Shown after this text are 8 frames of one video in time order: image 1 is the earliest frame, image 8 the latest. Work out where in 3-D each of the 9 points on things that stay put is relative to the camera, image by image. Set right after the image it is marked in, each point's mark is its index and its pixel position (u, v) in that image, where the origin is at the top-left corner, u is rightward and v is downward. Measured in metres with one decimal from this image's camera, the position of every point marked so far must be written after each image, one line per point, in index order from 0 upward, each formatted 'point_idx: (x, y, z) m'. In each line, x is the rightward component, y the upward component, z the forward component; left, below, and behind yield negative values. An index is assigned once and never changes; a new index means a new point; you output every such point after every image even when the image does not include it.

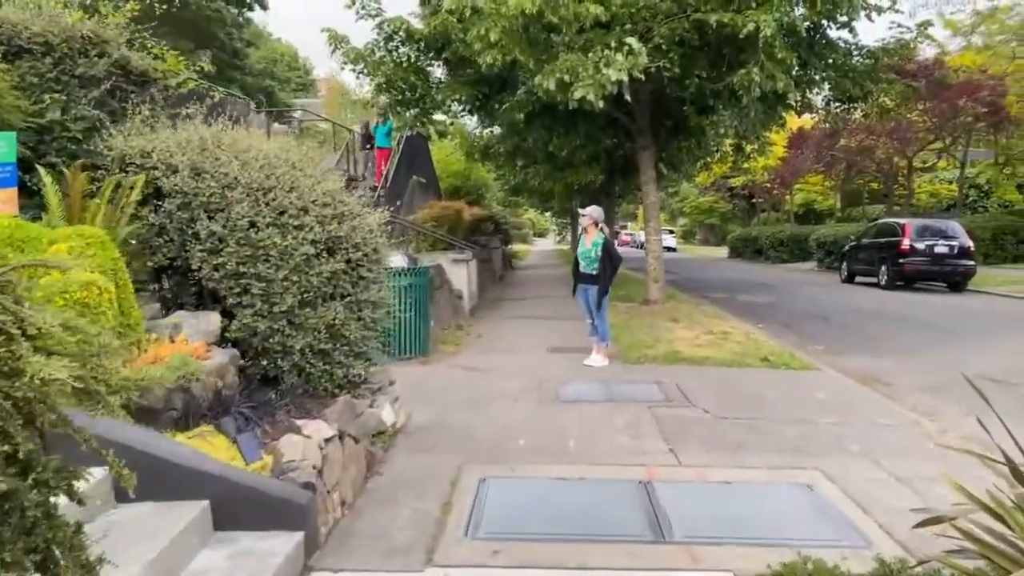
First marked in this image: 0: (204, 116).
0: (-2.3, +1.3, +6.3) m
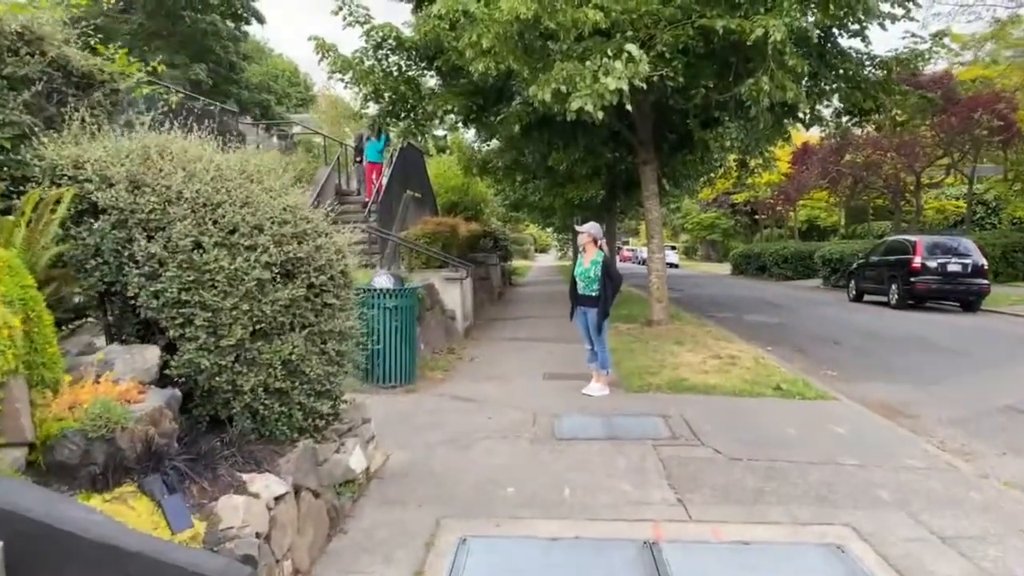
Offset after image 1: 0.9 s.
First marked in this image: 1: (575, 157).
0: (-2.4, +1.1, +5.6) m
1: (+1.2, +2.5, +16.2) m
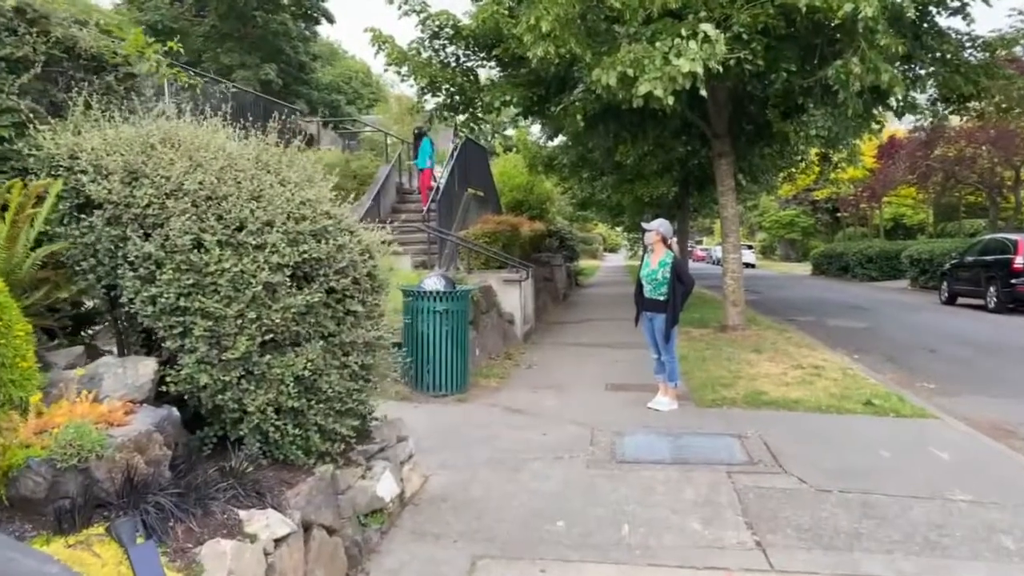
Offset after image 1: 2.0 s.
0: (-2.1, +1.1, +5.1) m
1: (+2.4, +2.5, +15.3) m
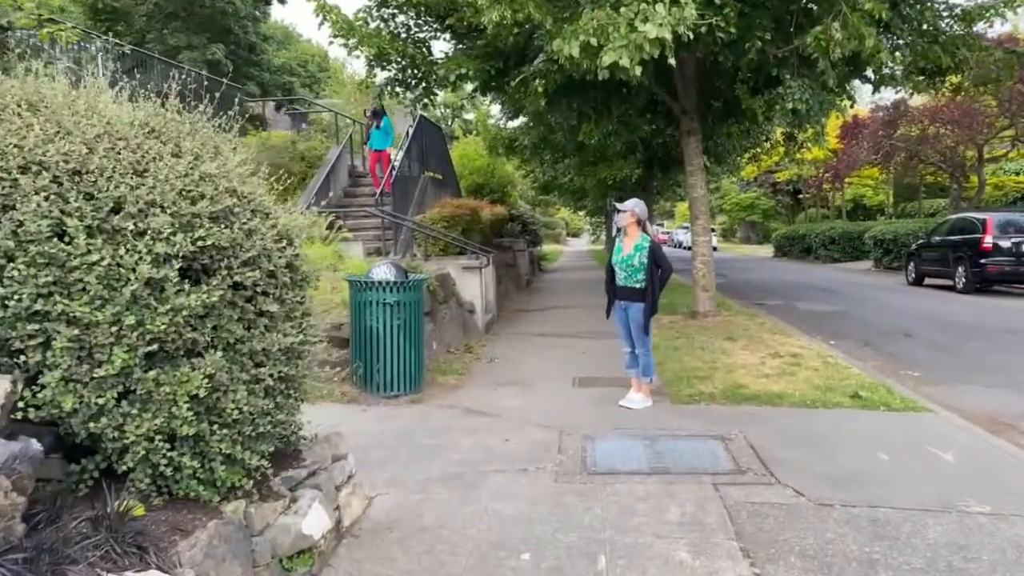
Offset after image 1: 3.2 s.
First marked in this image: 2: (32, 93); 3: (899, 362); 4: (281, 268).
0: (-2.3, +1.1, +4.1) m
1: (+1.6, +2.7, +14.5) m
2: (-2.1, +0.8, +3.6) m
3: (+4.9, -0.9, +10.7) m
4: (-1.1, +0.1, +3.9) m
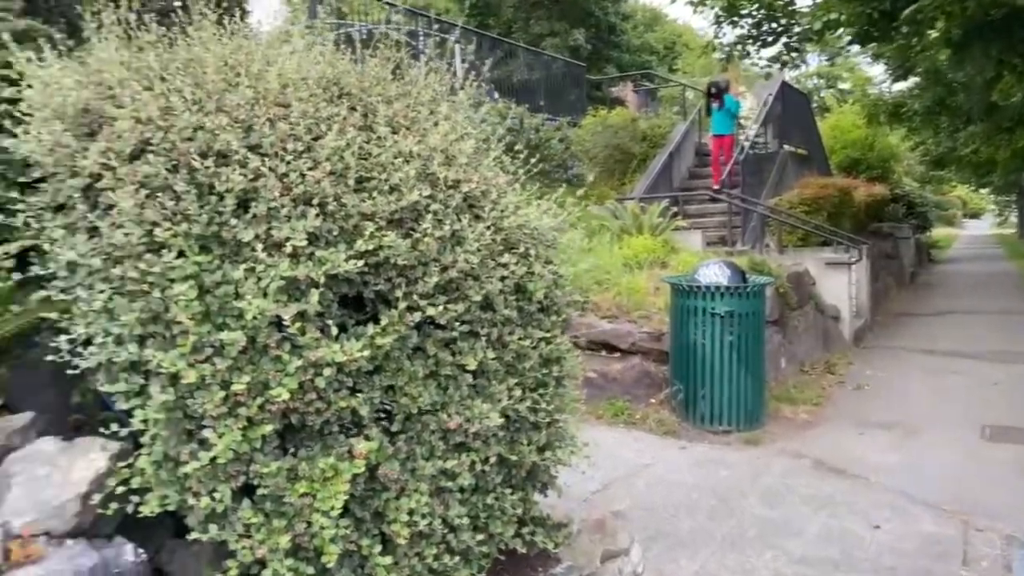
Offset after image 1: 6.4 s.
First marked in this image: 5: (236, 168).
0: (-1.1, +1.0, +3.2) m
1: (+6.8, +2.7, +11.0) m
2: (-1.0, +0.7, +2.6) m
3: (+8.1, -1.1, +6.3) m
4: (0.0, 0.0, +2.5) m
5: (-0.7, +0.3, +2.2) m
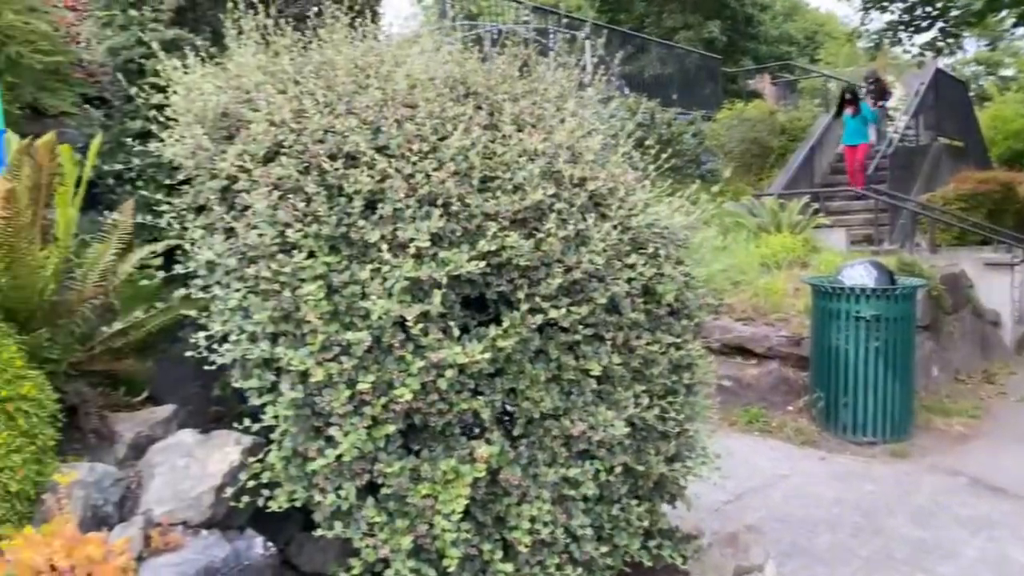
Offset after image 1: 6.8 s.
0: (-0.6, +1.0, +3.3) m
1: (+8.4, +2.6, +9.8) m
2: (-0.6, +0.7, +2.7) m
3: (+9.0, -1.2, +5.0) m
4: (+0.3, 0.0, +2.4) m
5: (-0.4, +0.3, +2.3) m
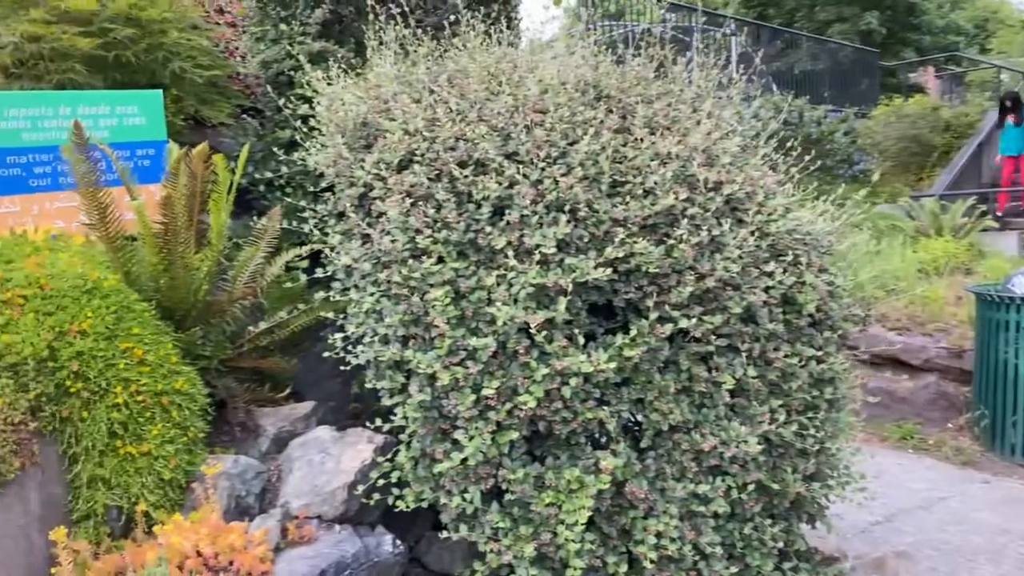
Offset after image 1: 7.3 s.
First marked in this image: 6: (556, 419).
0: (0.0, +1.0, +3.3) m
1: (+9.9, +2.5, +8.3) m
2: (-0.2, +0.7, +2.7) m
3: (+9.6, -1.3, +3.4) m
4: (+0.7, -0.1, +2.3) m
5: (-0.1, +0.3, +2.3) m
6: (+0.1, -0.3, +2.1) m
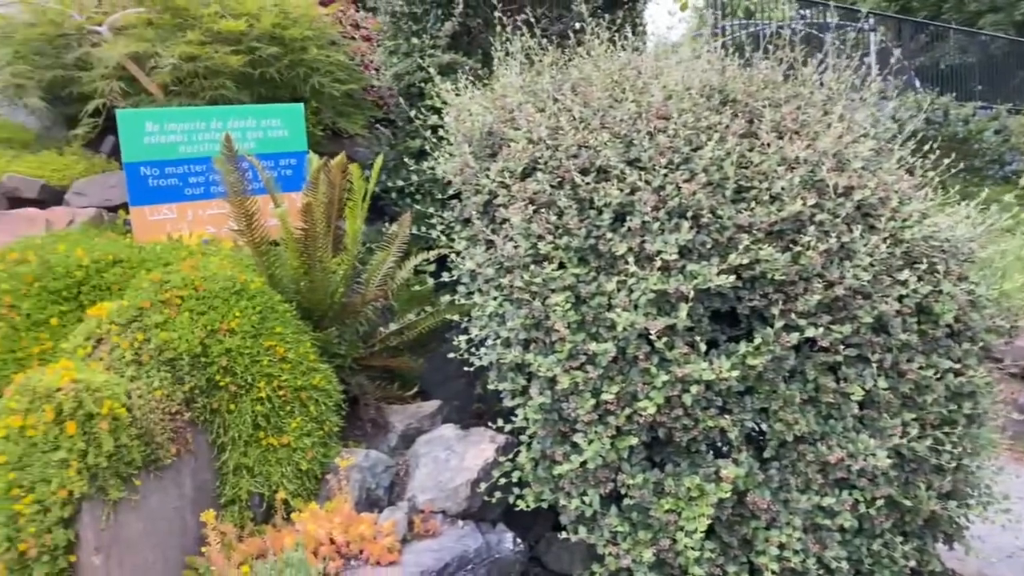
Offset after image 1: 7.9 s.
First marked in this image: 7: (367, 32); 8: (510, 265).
0: (+0.4, +1.0, +3.3) m
1: (+11.0, +2.3, +6.8) m
2: (+0.2, +0.7, +2.8) m
3: (+10.0, -1.5, +2.0) m
4: (+1.0, -0.1, +2.2) m
5: (+0.3, +0.3, +2.3) m
6: (+0.4, -0.3, +2.1) m
7: (-0.7, +1.3, +4.2) m
8: (0.0, +0.1, +2.4) m
